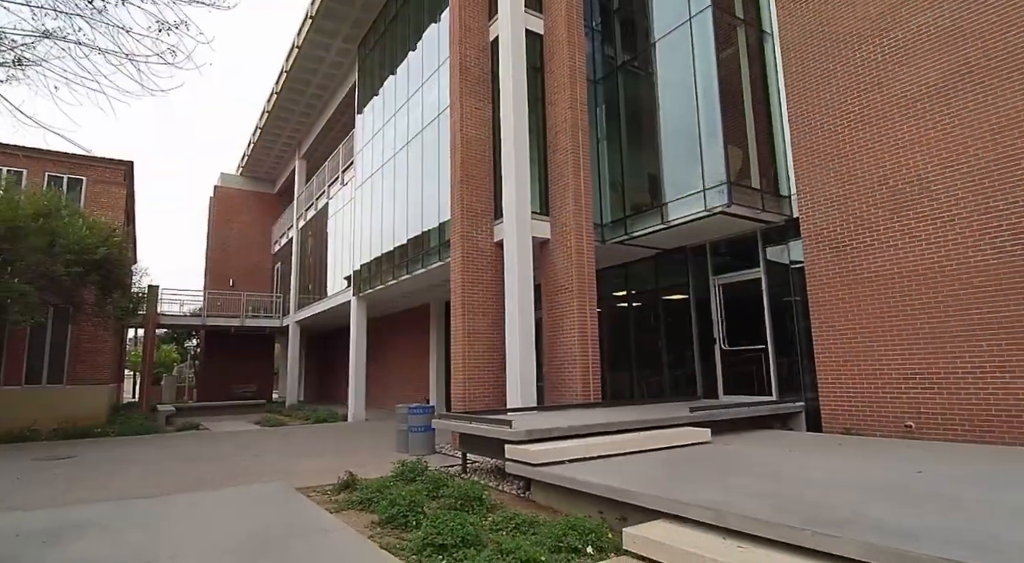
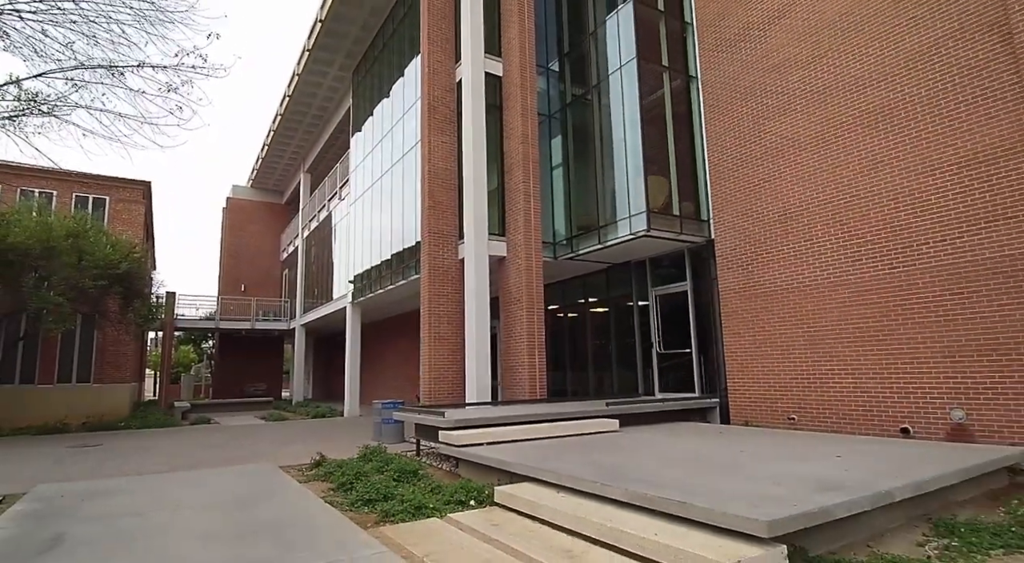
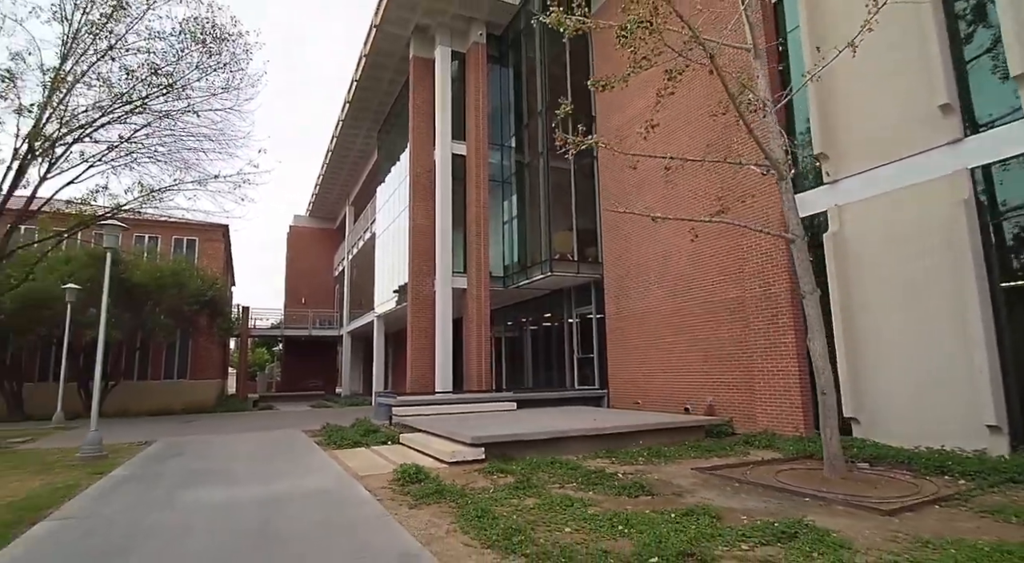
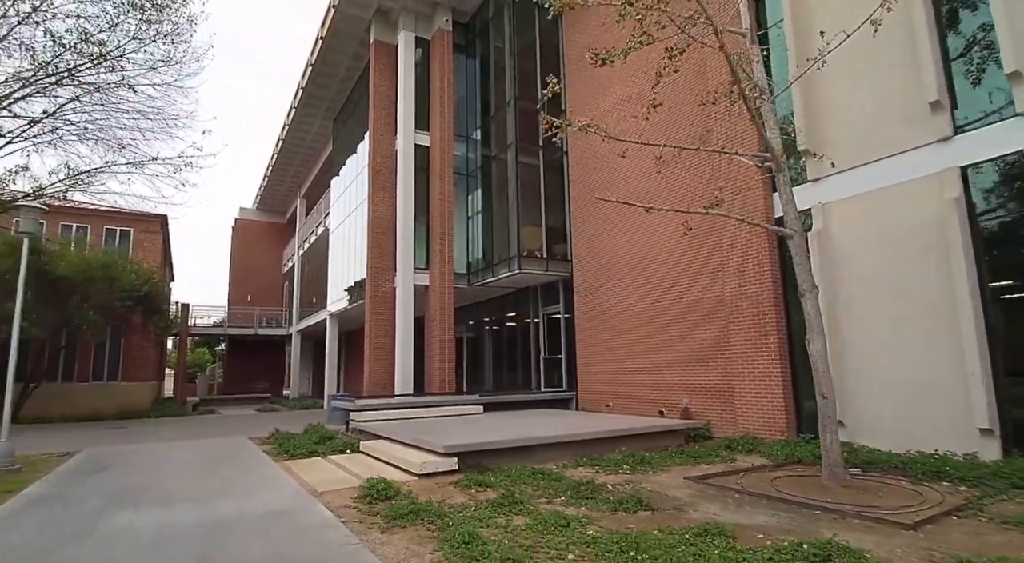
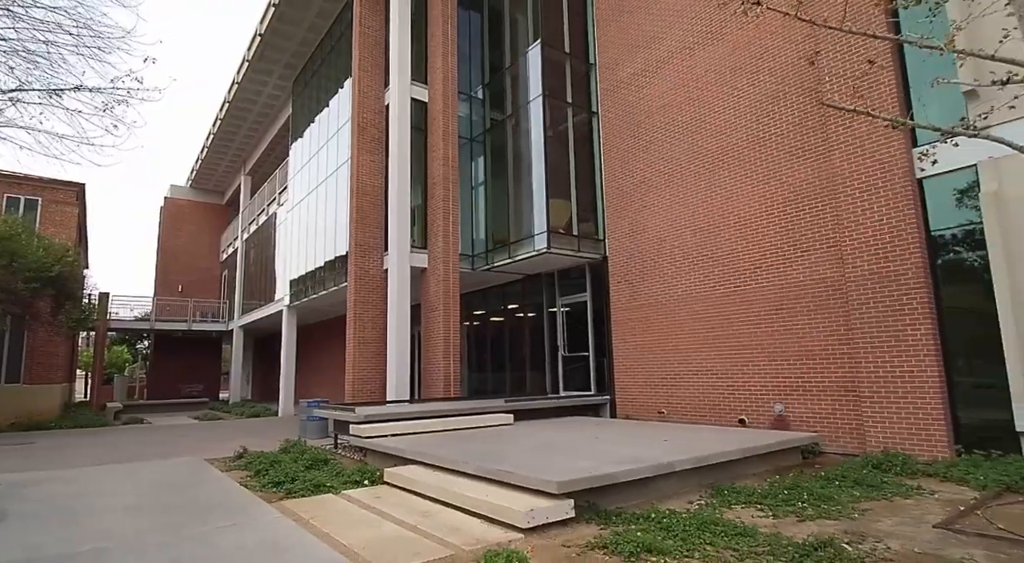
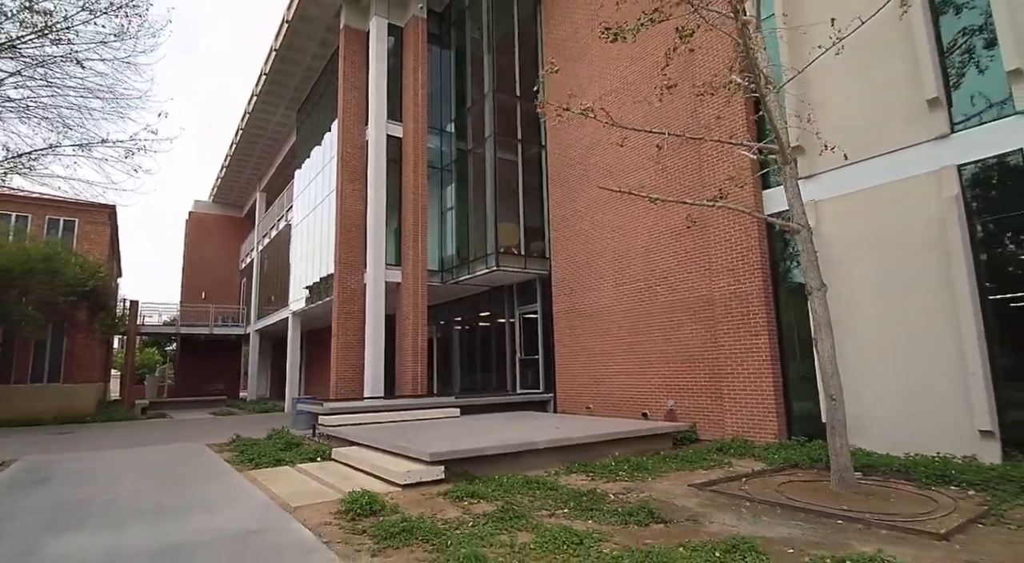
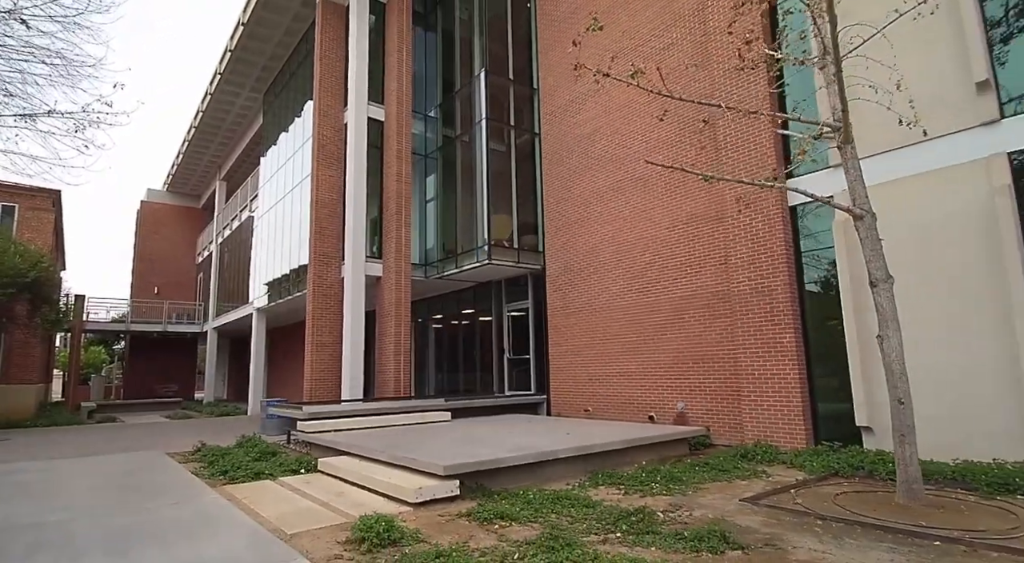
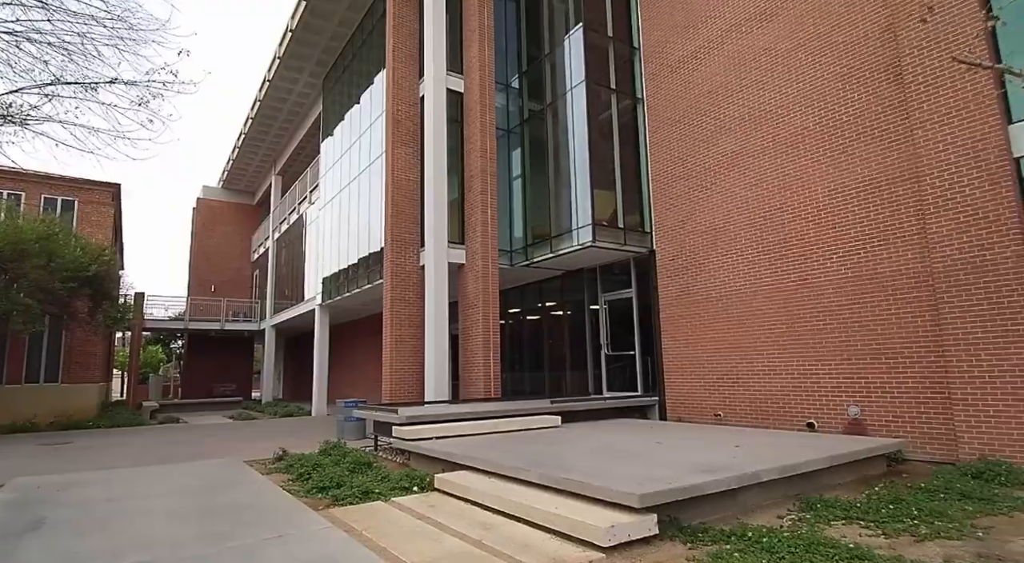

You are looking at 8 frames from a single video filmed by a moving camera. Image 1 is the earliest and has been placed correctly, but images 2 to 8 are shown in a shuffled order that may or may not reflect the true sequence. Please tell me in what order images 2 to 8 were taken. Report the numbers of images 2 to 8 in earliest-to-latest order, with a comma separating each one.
2, 8, 5, 7, 6, 4, 3
